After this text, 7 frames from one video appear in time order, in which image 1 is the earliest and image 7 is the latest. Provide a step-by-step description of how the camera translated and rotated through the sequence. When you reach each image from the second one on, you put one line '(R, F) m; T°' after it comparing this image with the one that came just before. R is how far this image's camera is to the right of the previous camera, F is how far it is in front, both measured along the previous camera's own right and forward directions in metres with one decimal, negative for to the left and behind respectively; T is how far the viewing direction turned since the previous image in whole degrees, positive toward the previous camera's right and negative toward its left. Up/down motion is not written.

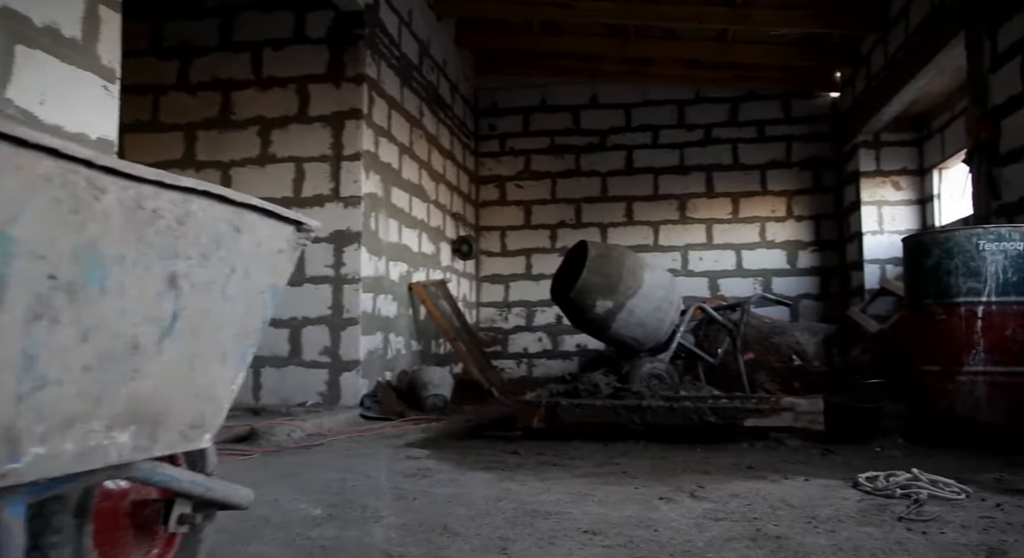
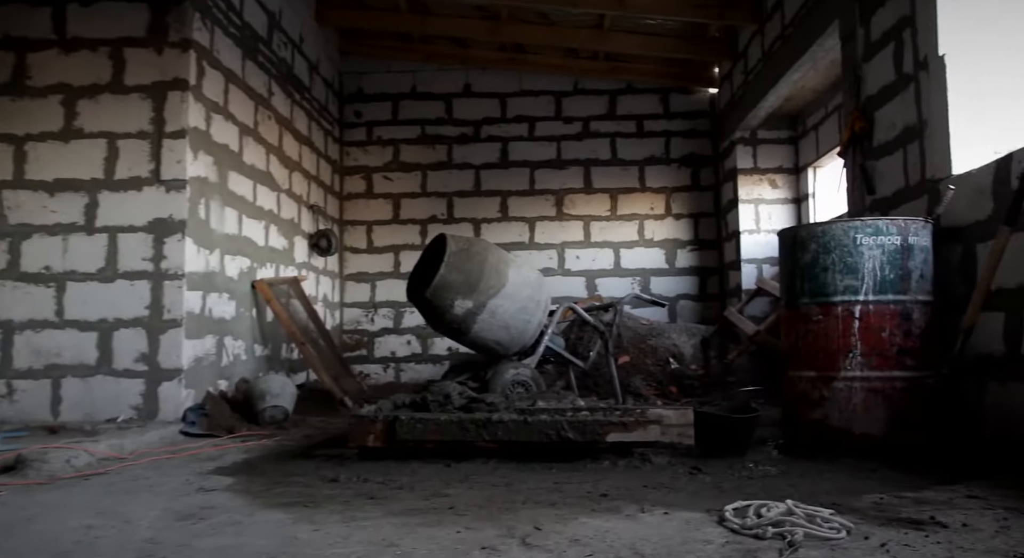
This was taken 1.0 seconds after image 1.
(+0.2, +0.4) m; +9°
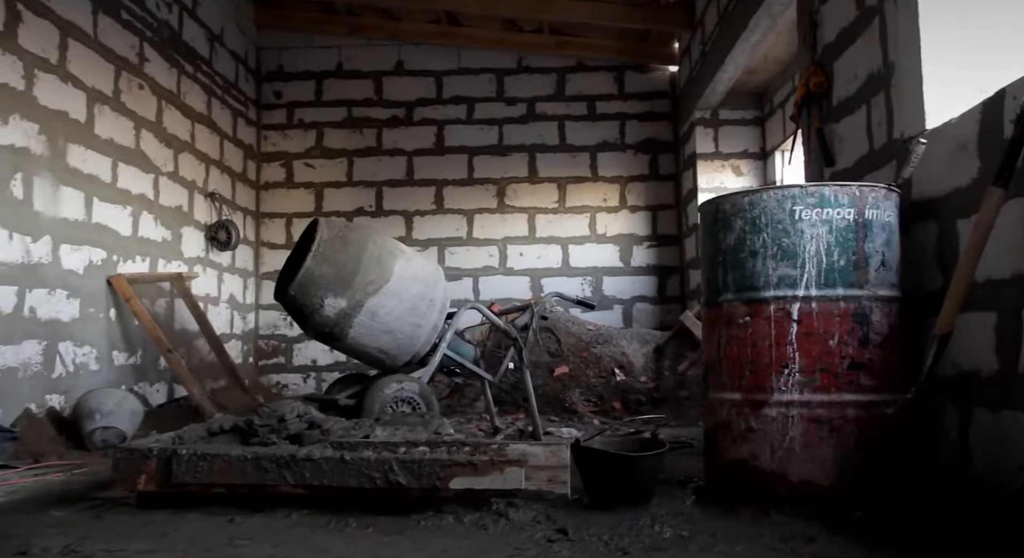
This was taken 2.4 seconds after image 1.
(+0.5, +0.7) m; 0°
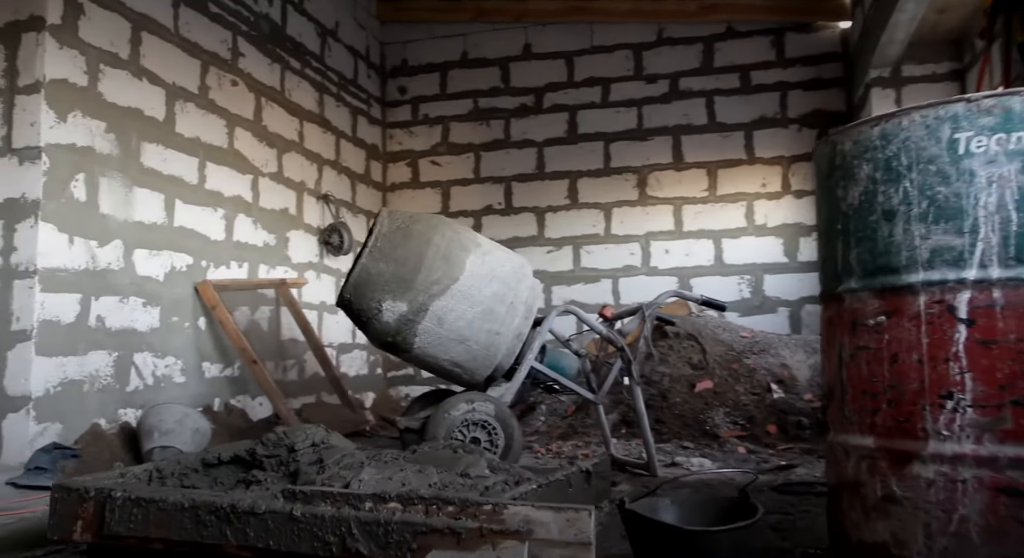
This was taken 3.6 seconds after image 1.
(+0.3, +0.6) m; -15°
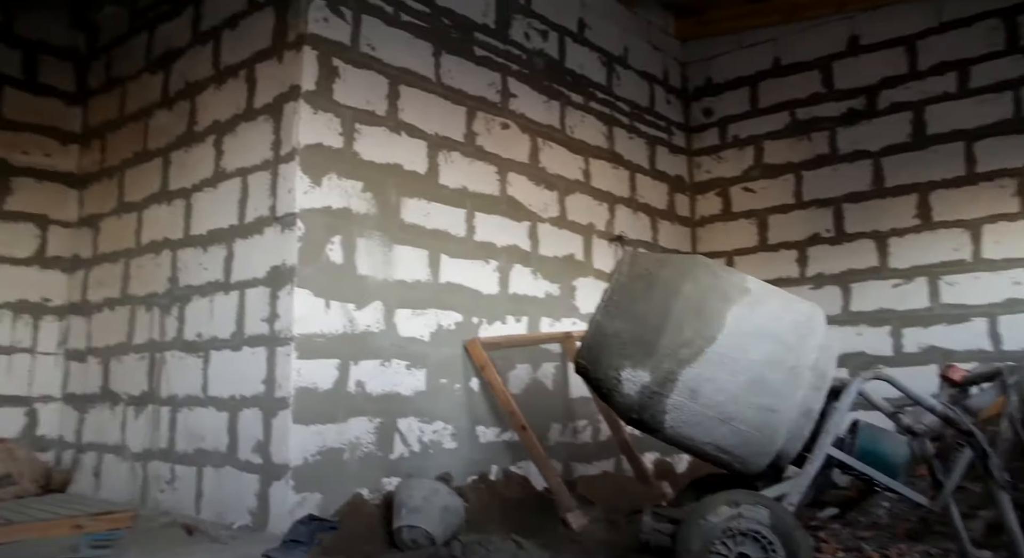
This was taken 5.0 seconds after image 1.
(+0.2, +0.5) m; -27°
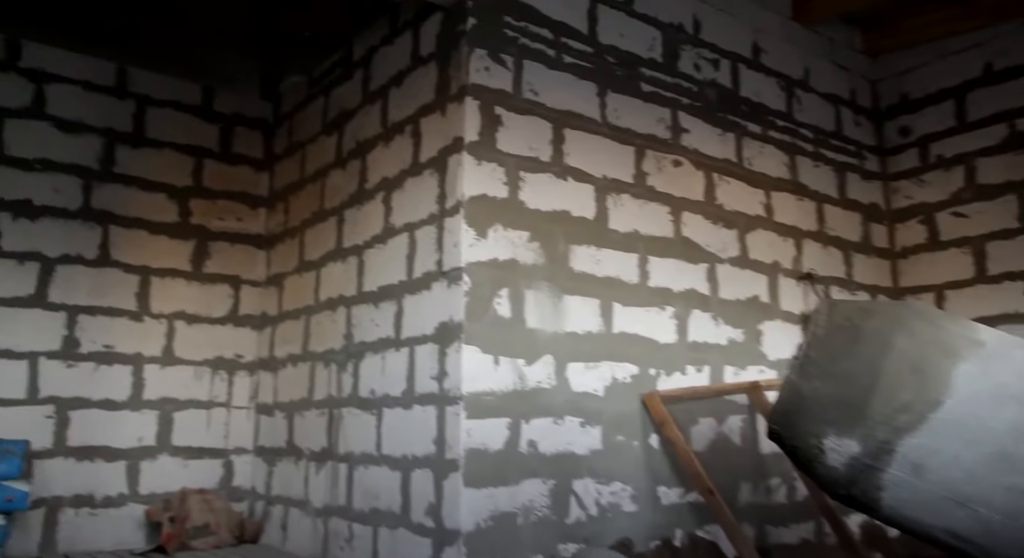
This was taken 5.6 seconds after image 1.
(-0.1, +0.2) m; -13°
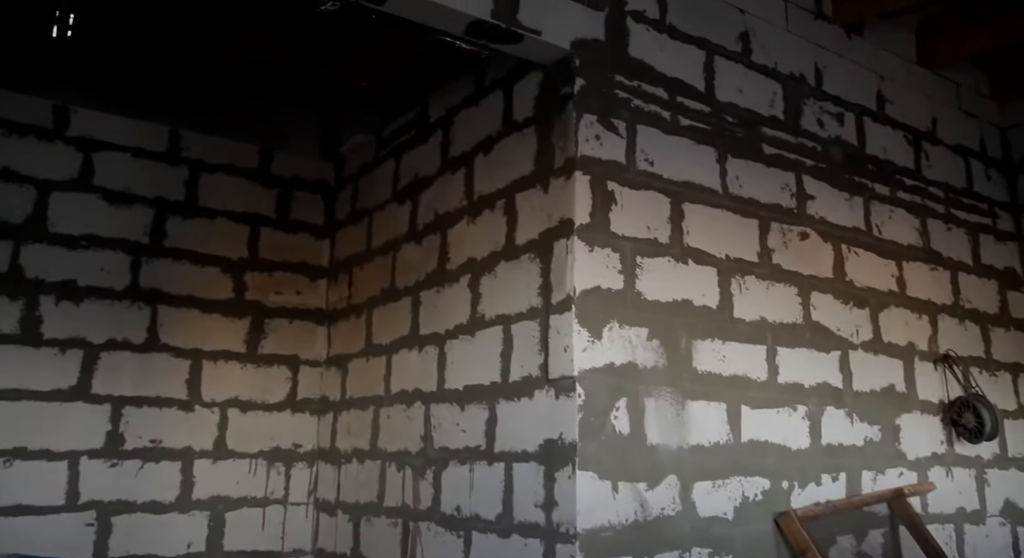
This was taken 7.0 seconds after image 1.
(-0.2, +0.3) m; -2°
